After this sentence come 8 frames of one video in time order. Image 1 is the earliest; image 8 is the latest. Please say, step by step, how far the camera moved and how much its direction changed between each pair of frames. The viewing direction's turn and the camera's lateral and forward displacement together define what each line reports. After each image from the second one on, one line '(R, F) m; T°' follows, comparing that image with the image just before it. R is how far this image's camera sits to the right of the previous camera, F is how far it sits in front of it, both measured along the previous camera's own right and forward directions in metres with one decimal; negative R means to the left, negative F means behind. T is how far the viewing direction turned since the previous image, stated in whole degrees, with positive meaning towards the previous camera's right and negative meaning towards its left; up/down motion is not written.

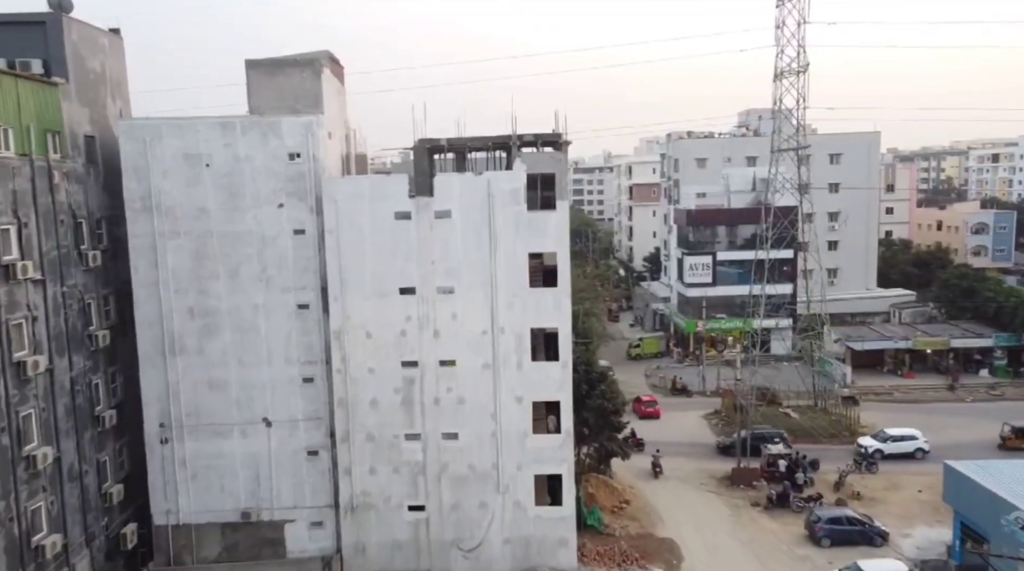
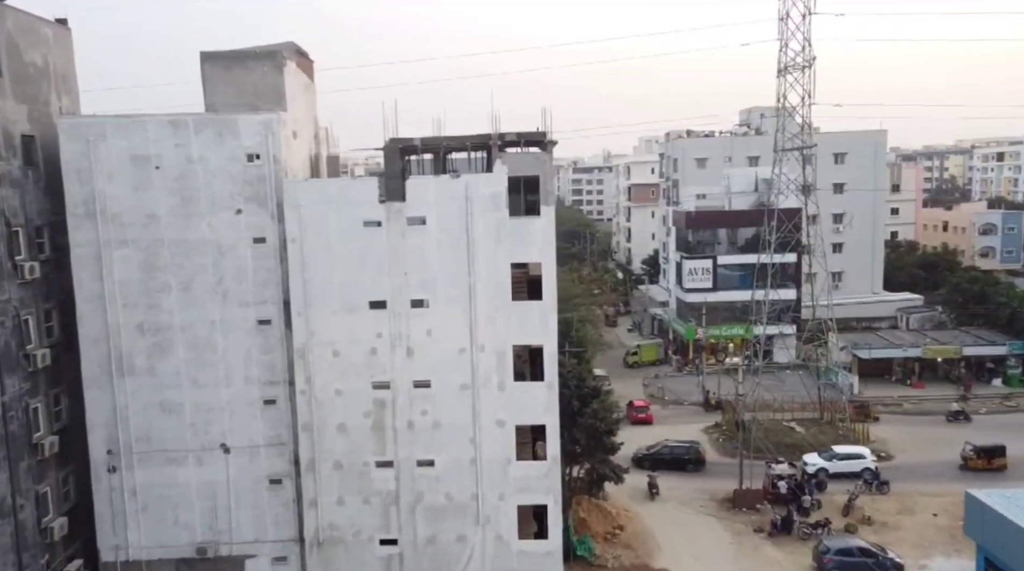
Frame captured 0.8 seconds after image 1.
(+0.5, +1.7) m; 0°
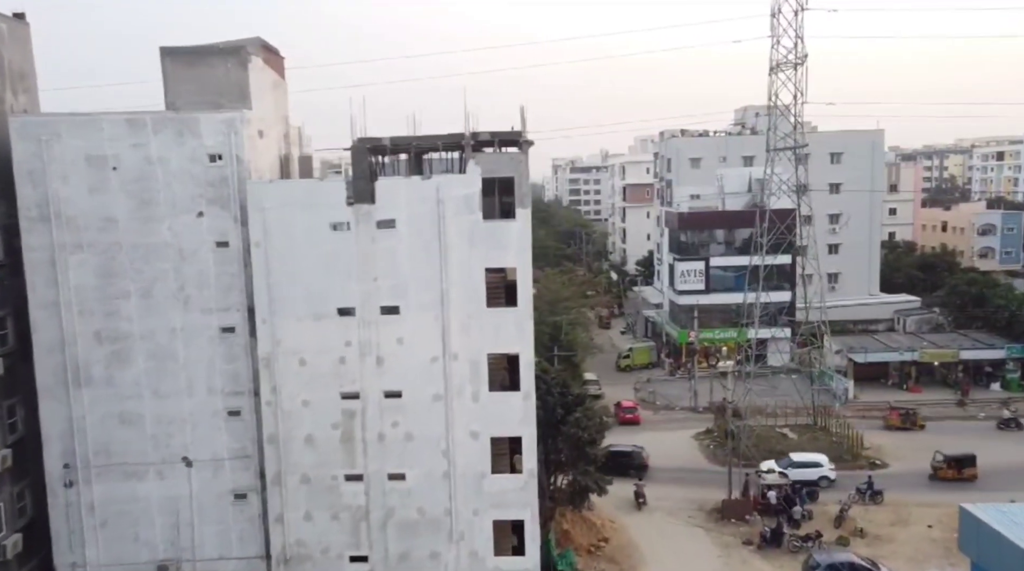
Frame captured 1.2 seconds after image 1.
(+0.5, +0.8) m; 0°
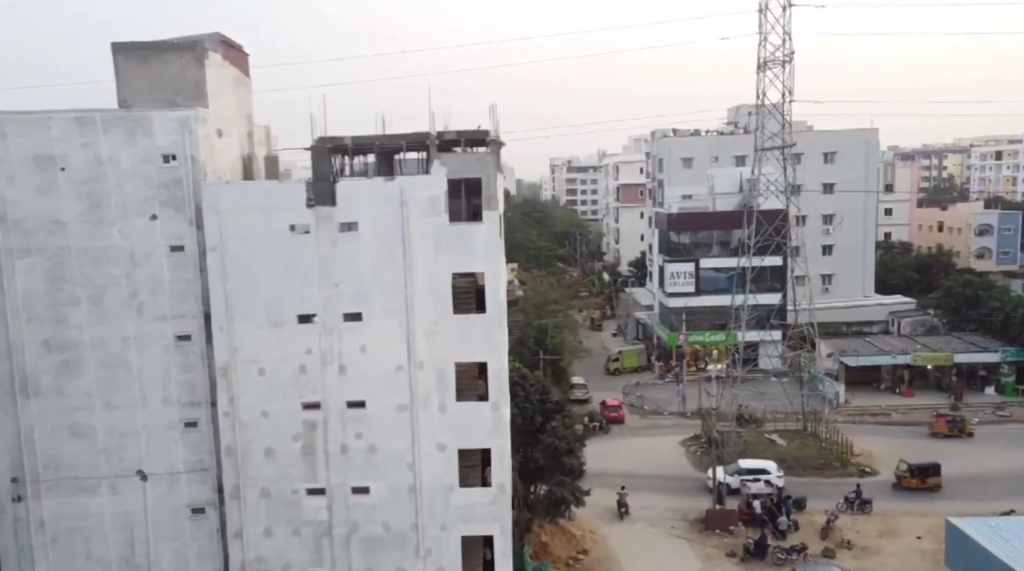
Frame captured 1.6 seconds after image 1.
(+0.6, +0.7) m; 0°
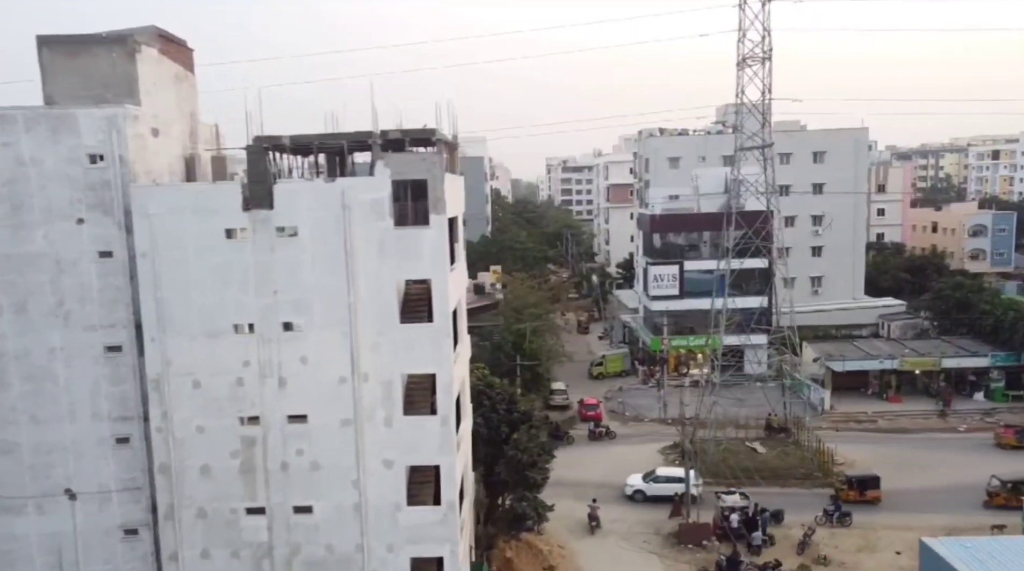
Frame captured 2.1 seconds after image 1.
(+1.0, +0.9) m; 0°
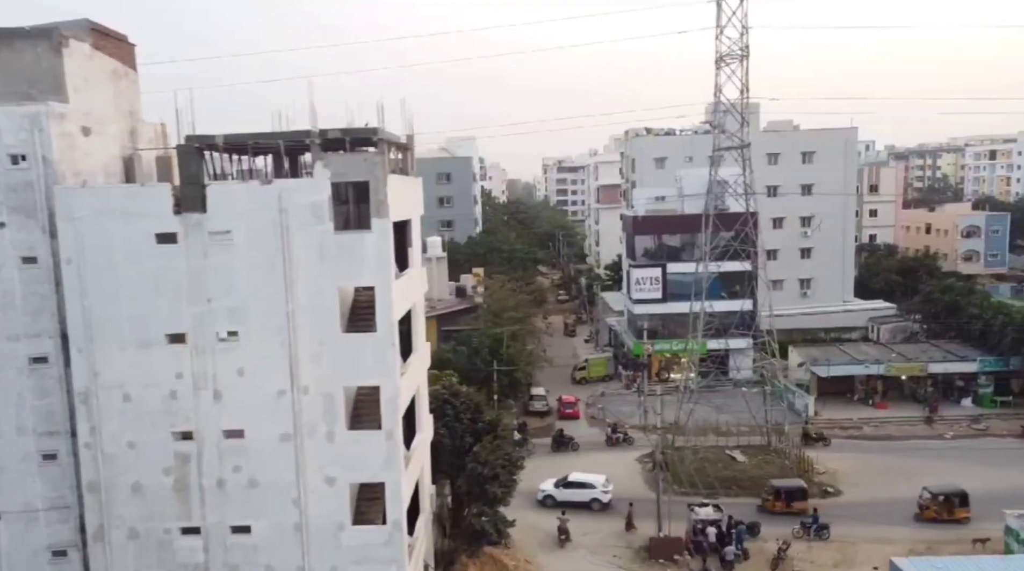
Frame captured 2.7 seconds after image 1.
(+0.9, +0.8) m; 0°
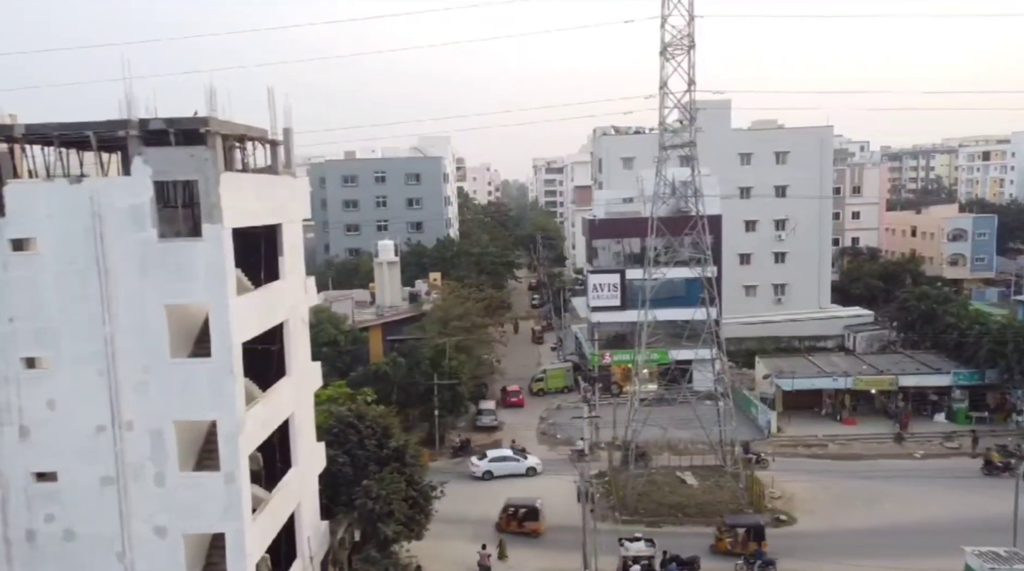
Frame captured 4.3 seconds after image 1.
(+2.2, +2.2) m; 0°
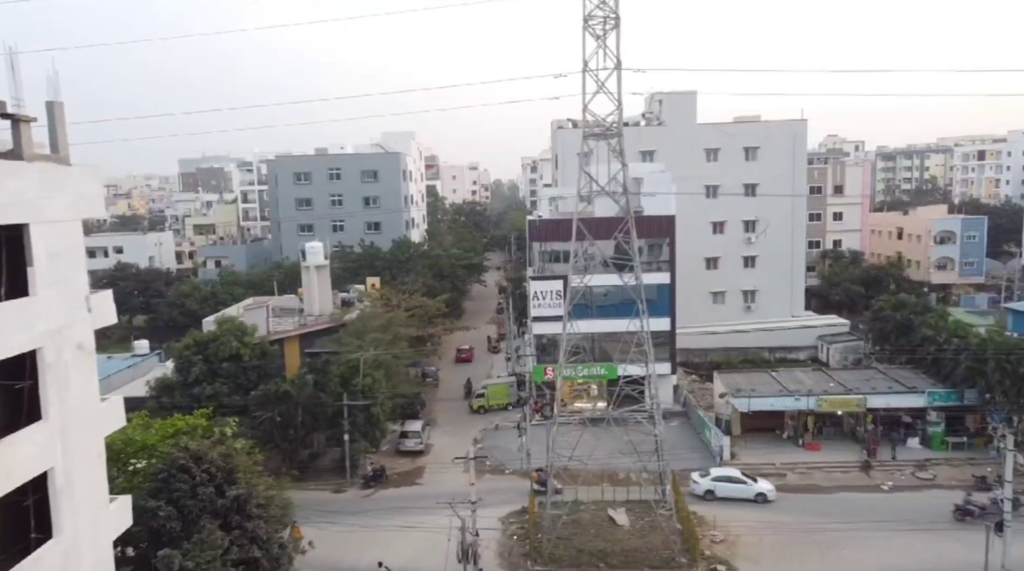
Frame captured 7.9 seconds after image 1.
(+2.7, +3.5) m; 0°
